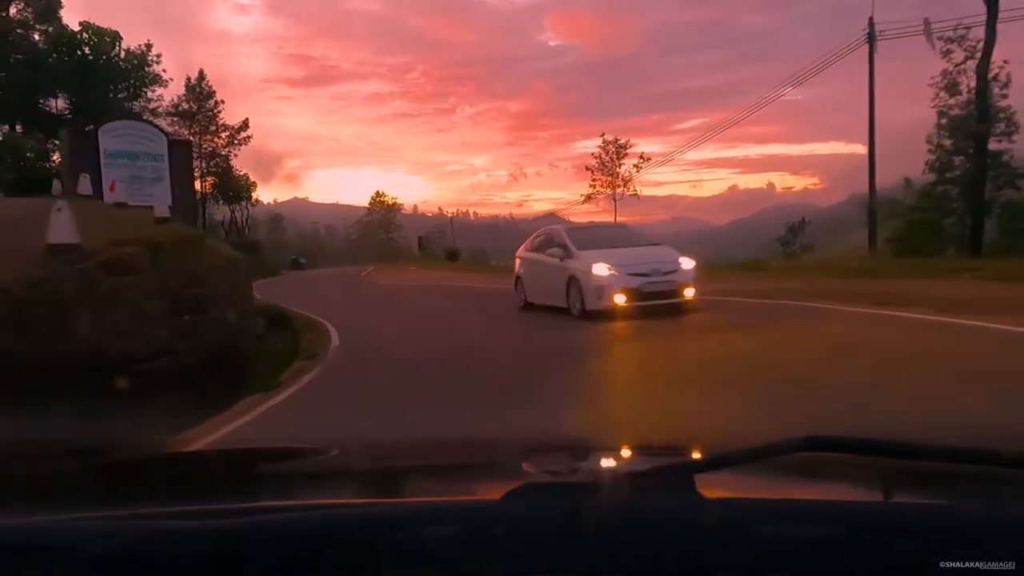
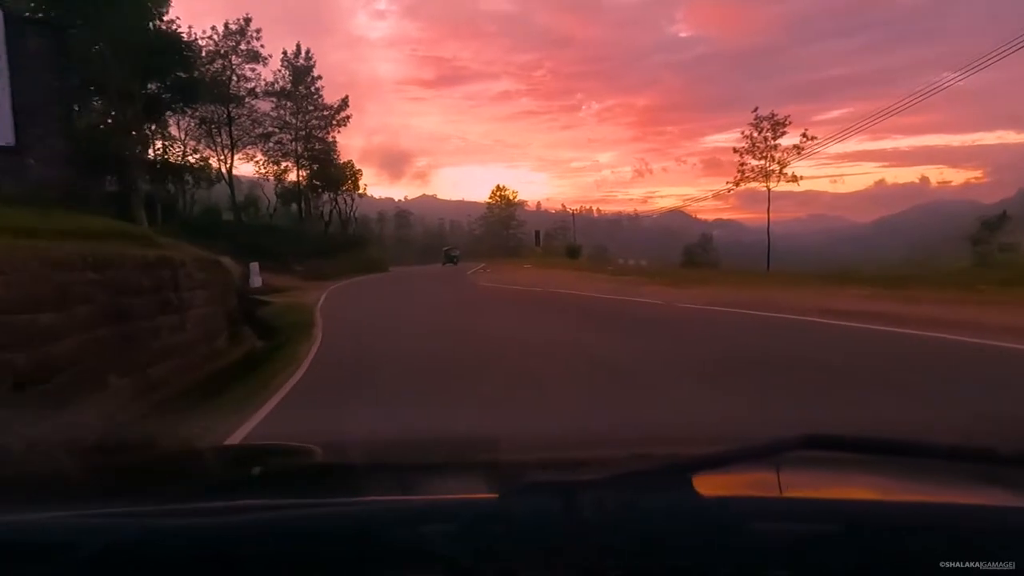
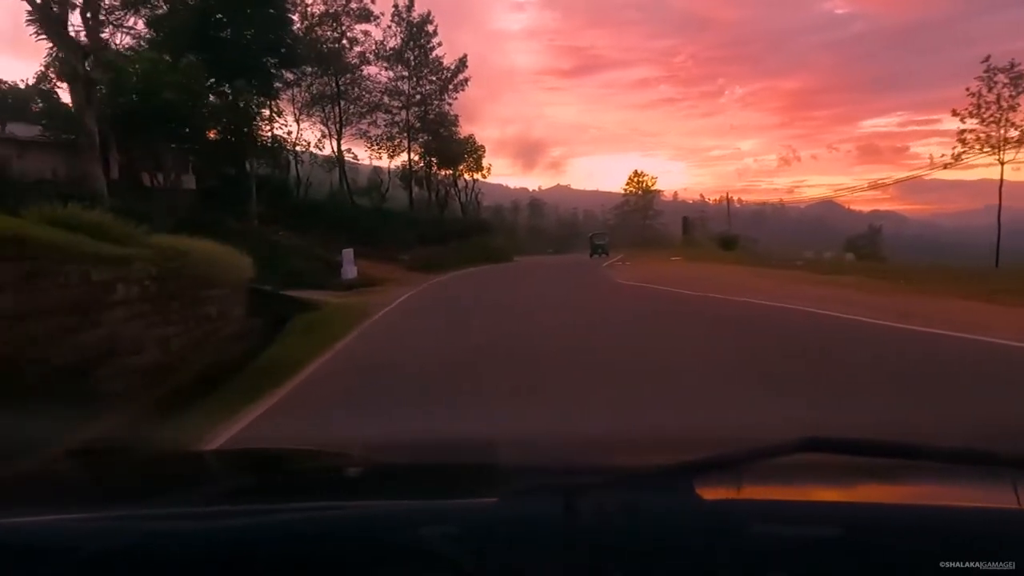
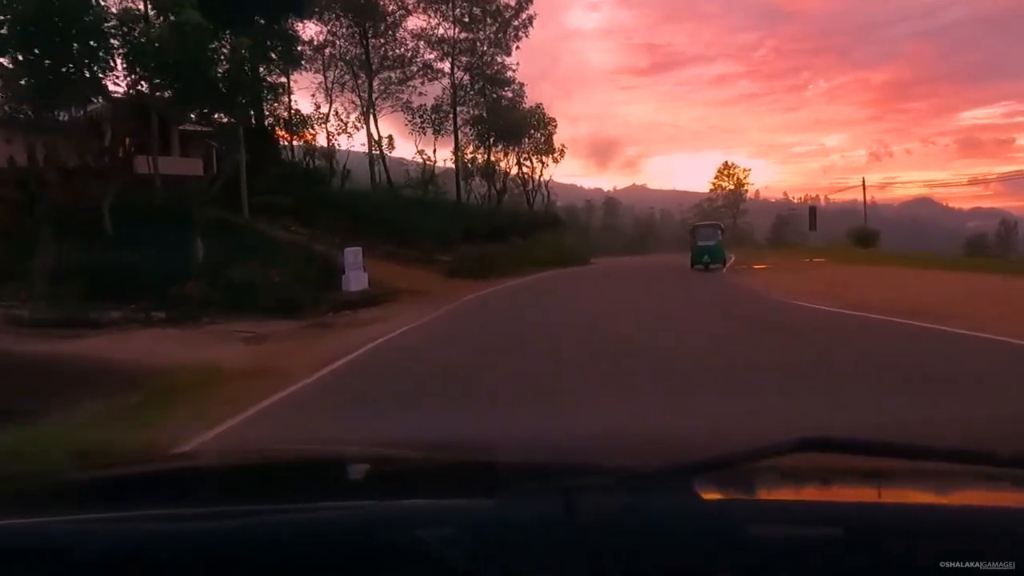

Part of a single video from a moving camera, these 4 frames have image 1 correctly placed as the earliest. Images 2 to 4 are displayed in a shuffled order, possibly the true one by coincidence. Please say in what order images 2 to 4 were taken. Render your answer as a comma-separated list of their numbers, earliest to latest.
2, 3, 4
